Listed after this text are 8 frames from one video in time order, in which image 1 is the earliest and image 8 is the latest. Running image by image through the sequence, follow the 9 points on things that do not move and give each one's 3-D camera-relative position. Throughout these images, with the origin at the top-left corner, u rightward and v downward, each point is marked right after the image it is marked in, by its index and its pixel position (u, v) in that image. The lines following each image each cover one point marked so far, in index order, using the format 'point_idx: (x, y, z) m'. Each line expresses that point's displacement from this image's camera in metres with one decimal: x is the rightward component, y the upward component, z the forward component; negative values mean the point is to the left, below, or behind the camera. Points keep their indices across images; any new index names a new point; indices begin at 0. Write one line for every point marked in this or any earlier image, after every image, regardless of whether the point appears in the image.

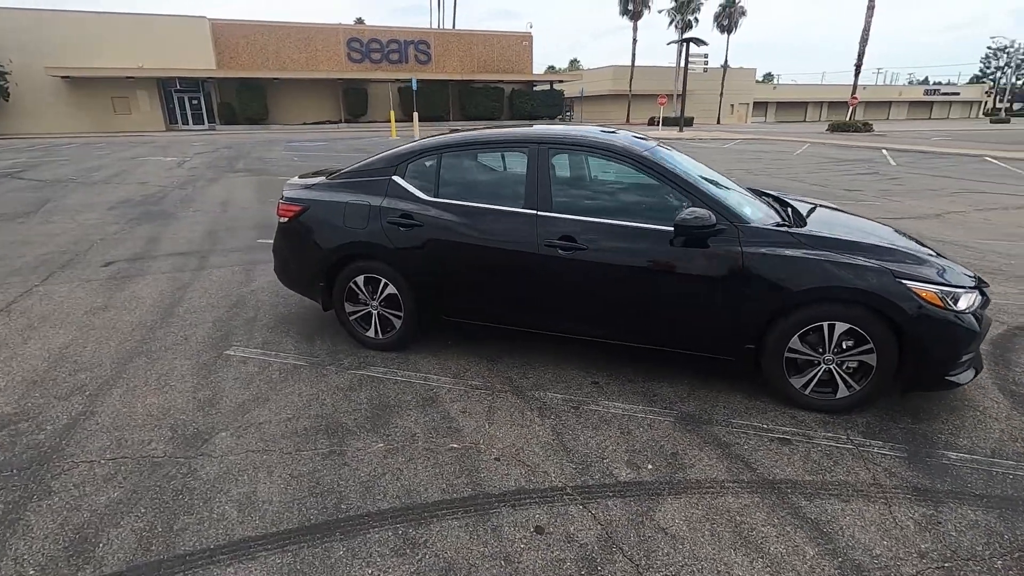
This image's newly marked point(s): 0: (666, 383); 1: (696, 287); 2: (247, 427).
0: (+1.1, -0.7, +3.8) m
1: (+1.2, 0.0, +3.5) m
2: (-1.6, -0.9, +3.3) m
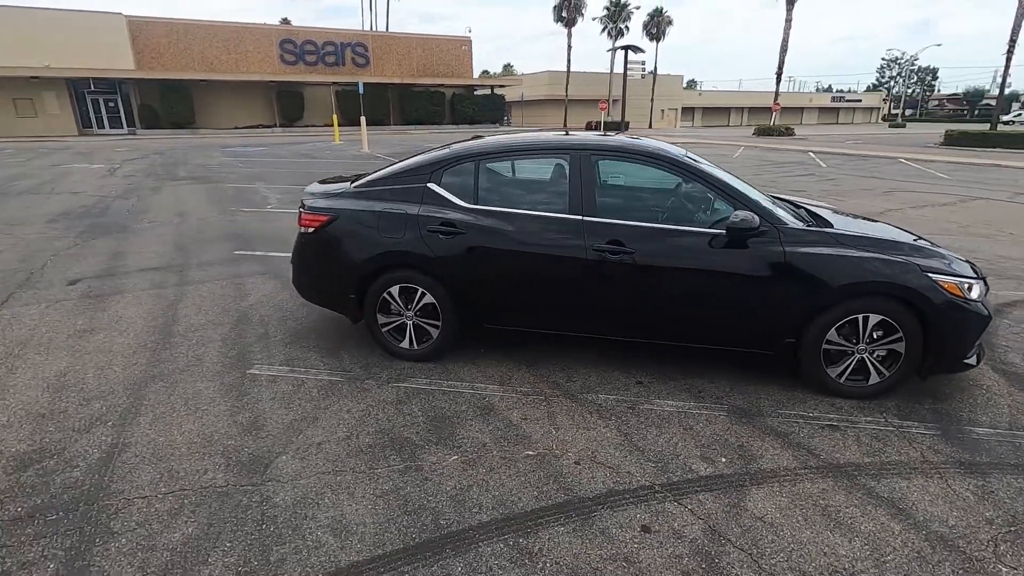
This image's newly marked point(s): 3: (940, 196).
0: (+1.4, -0.7, +3.9) m
1: (+1.6, 0.0, +3.7) m
2: (-1.2, -0.9, +3.1) m
3: (+10.1, +2.2, +12.6) m
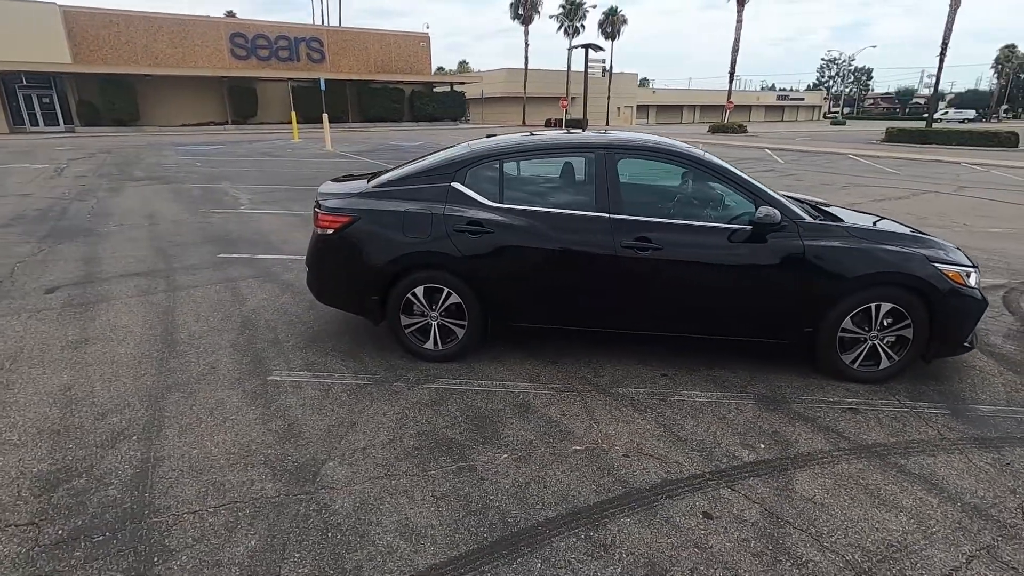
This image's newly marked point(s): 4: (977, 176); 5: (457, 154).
0: (+1.6, -0.6, +4.1) m
1: (+1.8, +0.1, +3.8) m
2: (-0.9, -1.0, +3.1) m
3: (+9.6, +2.4, +13.4) m
4: (+14.2, +3.4, +16.3) m
5: (-0.4, +1.0, +4.2) m
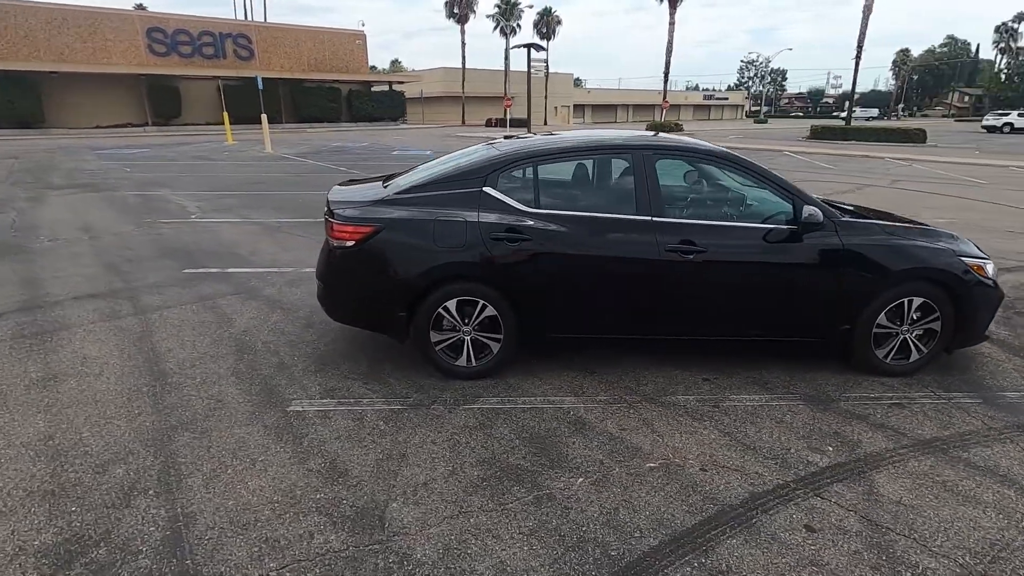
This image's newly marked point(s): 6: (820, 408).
0: (+1.9, -0.6, +4.0) m
1: (+2.1, +0.1, +3.8) m
2: (-0.5, -1.1, +2.8) m
3: (+8.6, +2.7, +14.2) m
4: (+12.9, +3.9, +17.6) m
5: (-0.2, +0.9, +3.9) m
6: (+2.1, -0.8, +3.6) m
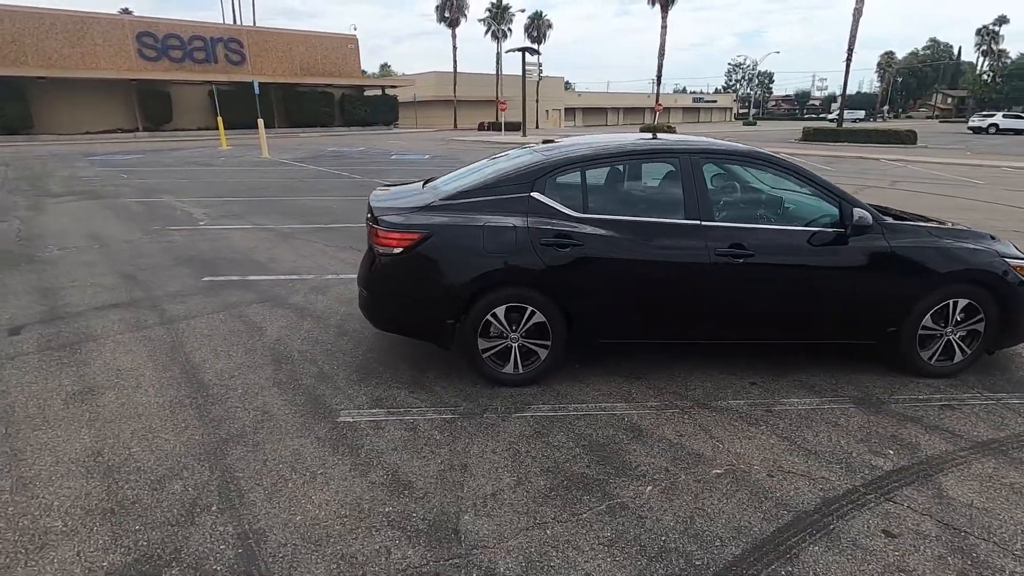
0: (+2.3, -0.6, +4.0) m
1: (+2.4, +0.1, +3.8) m
2: (-0.1, -1.1, +2.7) m
3: (+8.8, +2.7, +14.3) m
4: (+12.9, +3.9, +17.8) m
5: (+0.1, +0.9, +3.9) m
6: (+2.4, -0.8, +3.6) m
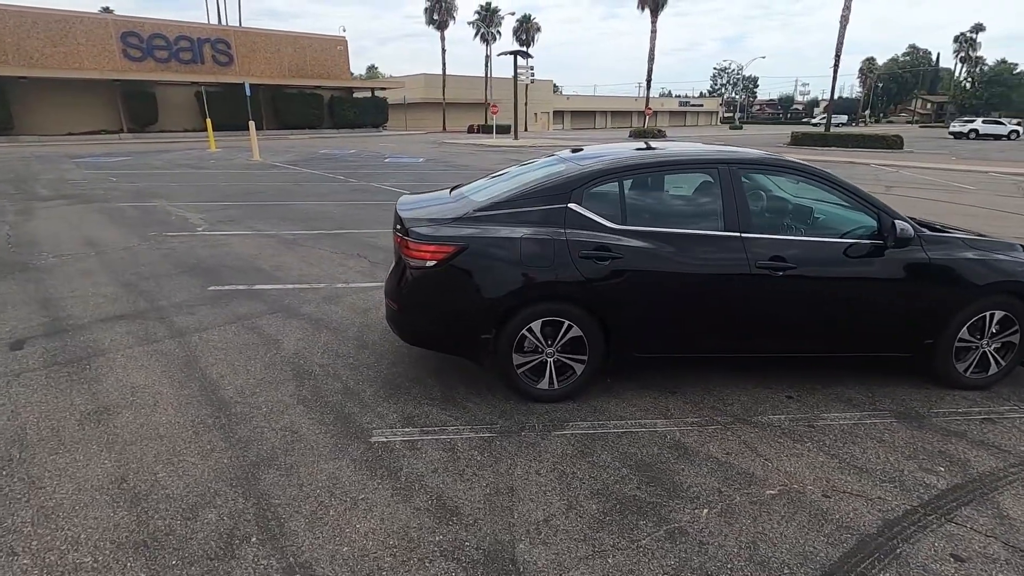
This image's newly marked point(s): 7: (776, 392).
0: (+2.5, -0.7, +4.0) m
1: (+2.6, 0.0, +3.8) m
2: (+0.1, -1.2, +2.6) m
3: (+8.7, +2.6, +14.5) m
4: (+12.8, +3.8, +18.0) m
5: (+0.4, +0.8, +3.8) m
6: (+2.7, -0.9, +3.5) m
7: (+1.9, -0.8, +3.9) m
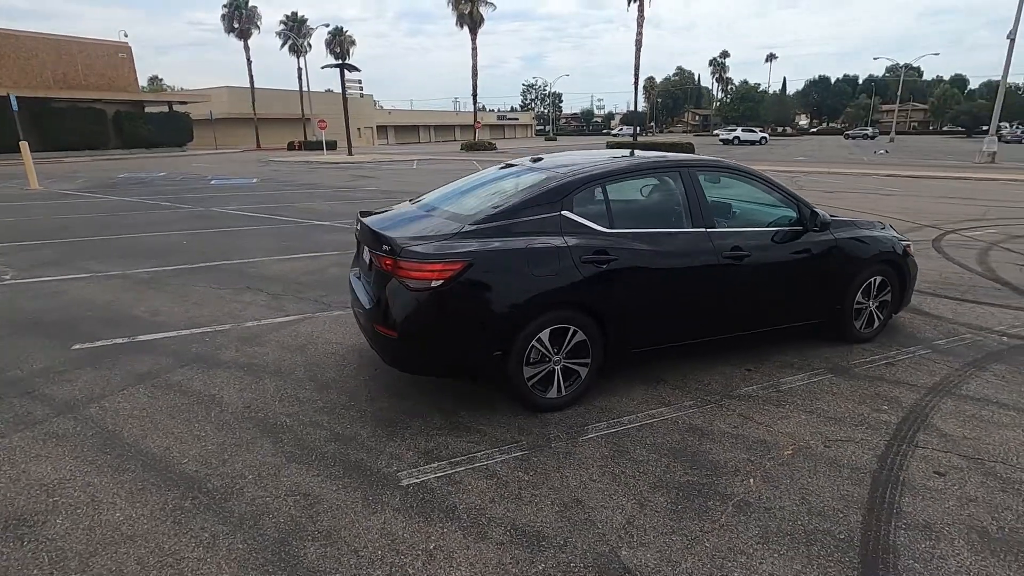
0: (+2.4, -0.6, +4.6) m
1: (+2.5, +0.1, +4.5) m
2: (+0.6, -1.2, +2.6) m
3: (+4.8, +3.0, +16.5) m
4: (+7.5, +4.4, +21.2) m
5: (+0.2, +0.8, +3.8) m
6: (+2.7, -0.7, +4.3) m
7: (+1.9, -0.7, +4.4) m
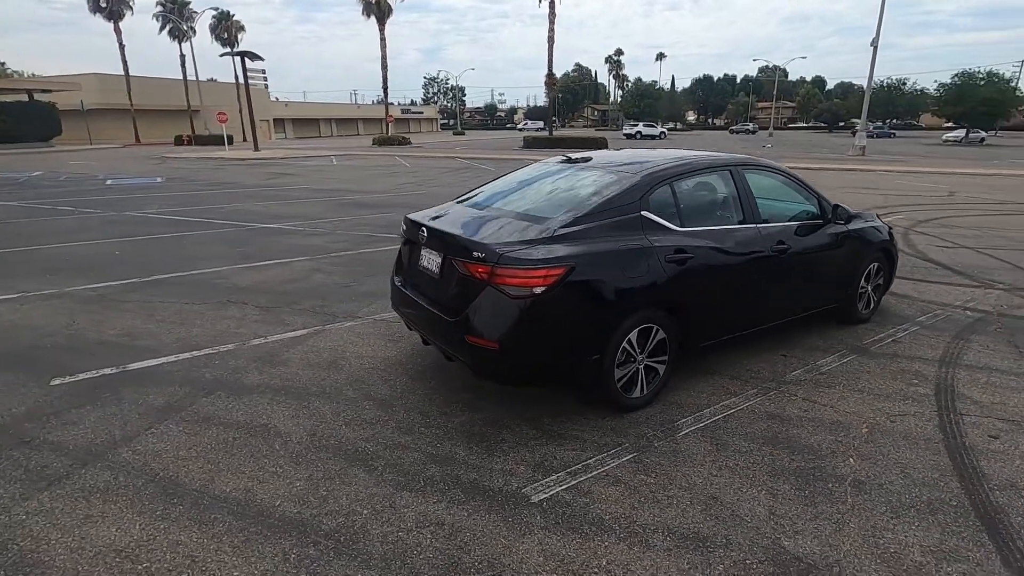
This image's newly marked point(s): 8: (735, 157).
0: (+2.7, -0.5, +5.0) m
1: (+2.9, +0.3, +4.8) m
2: (+1.3, -1.2, +2.7) m
3: (+3.0, +3.3, +17.1) m
4: (+4.7, +4.9, +22.1) m
5: (+0.7, +0.8, +3.8) m
6: (+3.1, -0.6, +4.7) m
7: (+2.3, -0.6, +4.7) m
8: (+1.8, +1.1, +4.5) m
